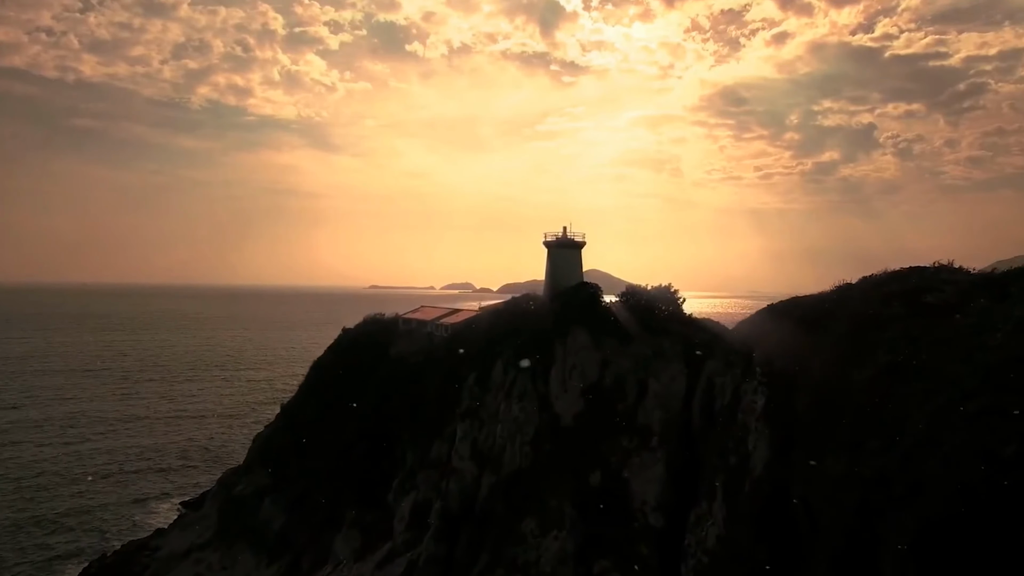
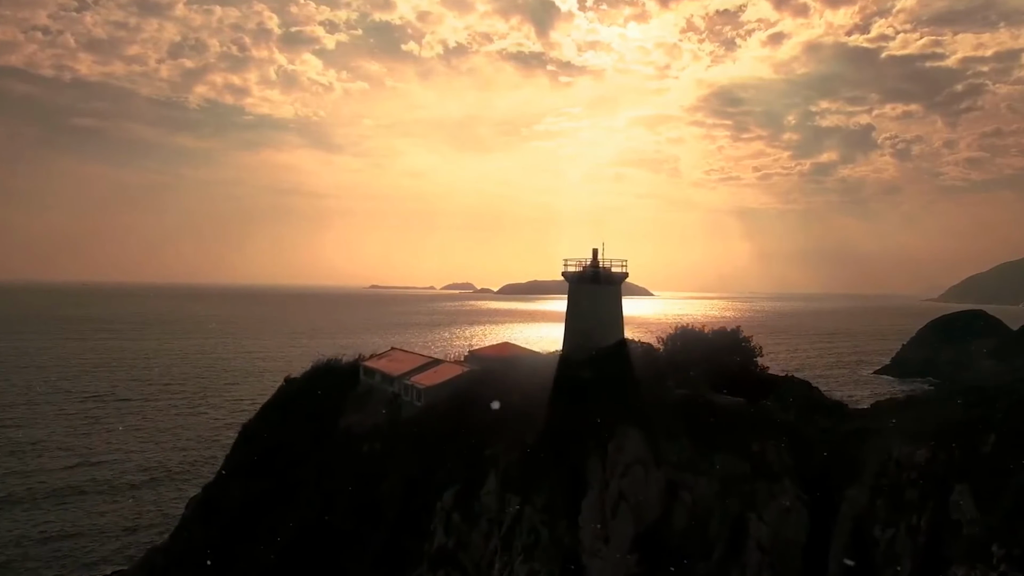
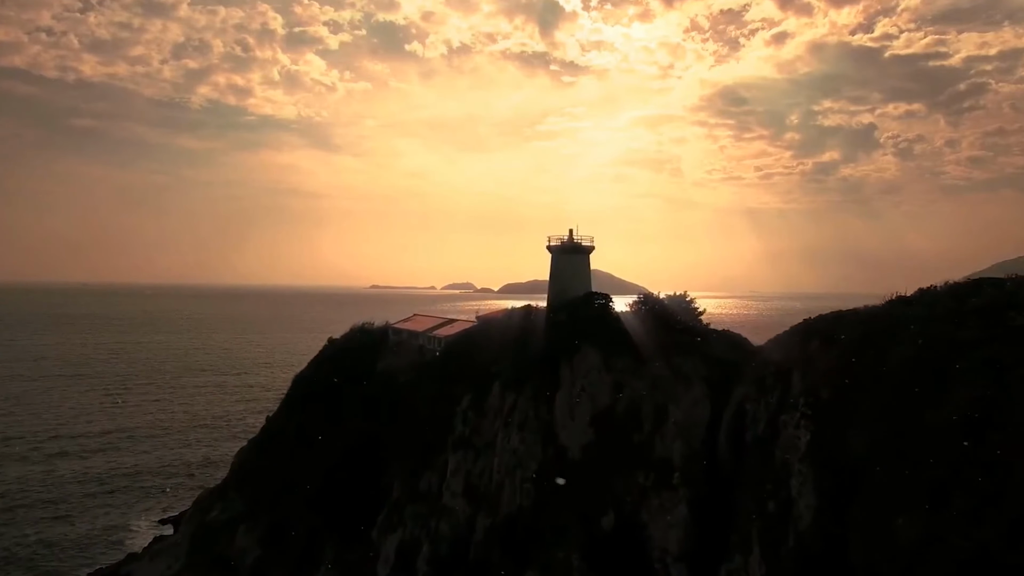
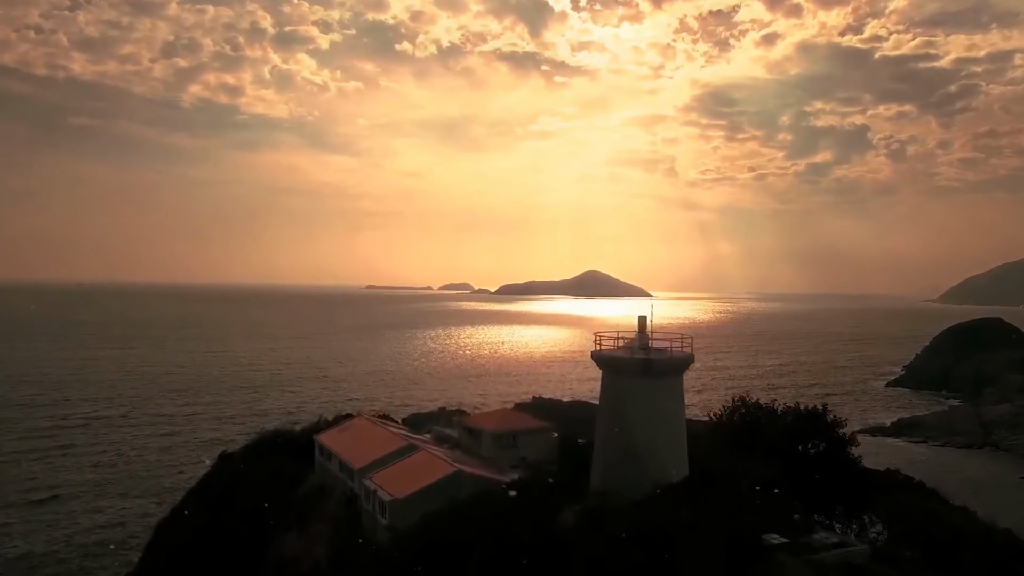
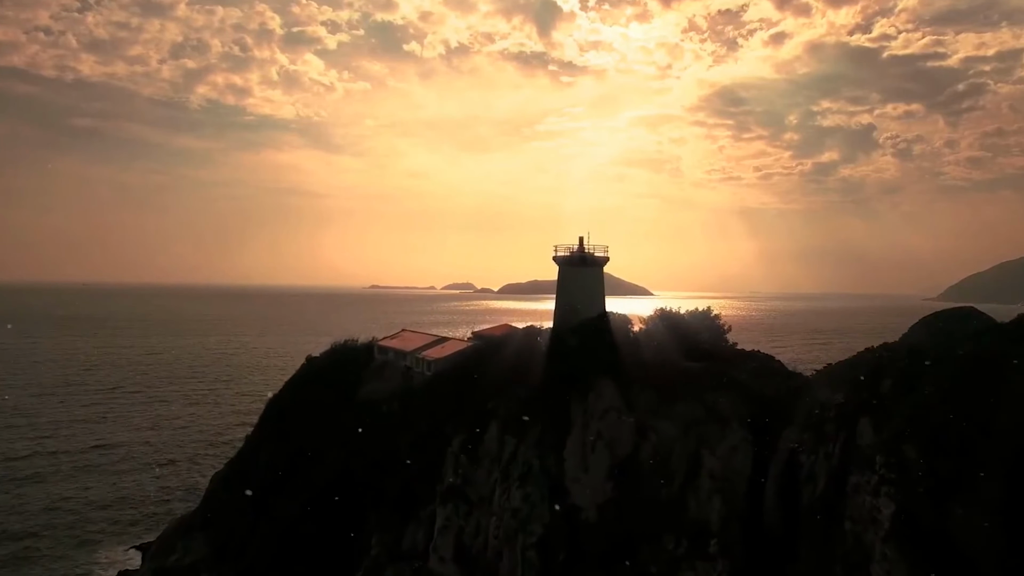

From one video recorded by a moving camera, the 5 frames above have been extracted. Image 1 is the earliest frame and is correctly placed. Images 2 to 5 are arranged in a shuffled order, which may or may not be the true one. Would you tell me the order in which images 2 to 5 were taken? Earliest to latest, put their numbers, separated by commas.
3, 5, 2, 4
